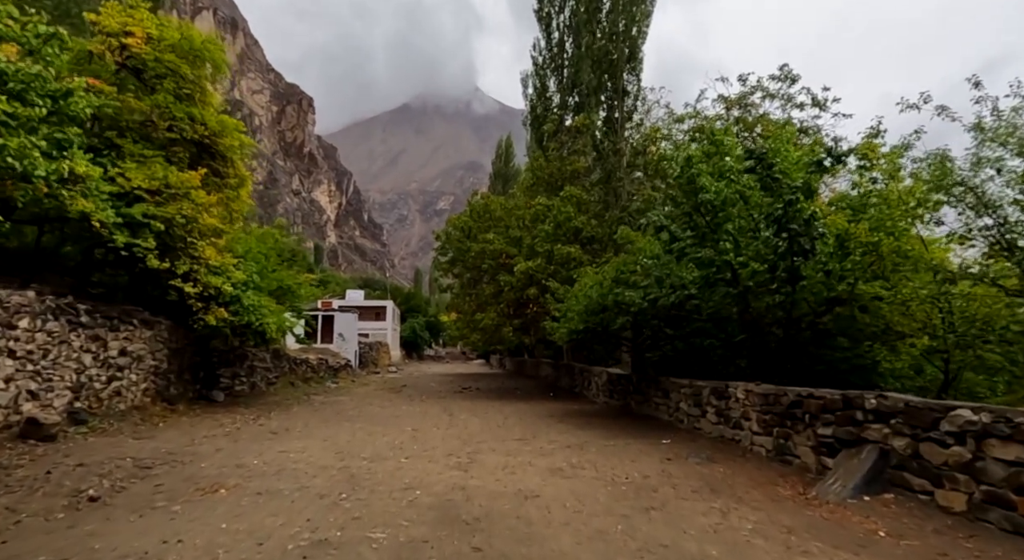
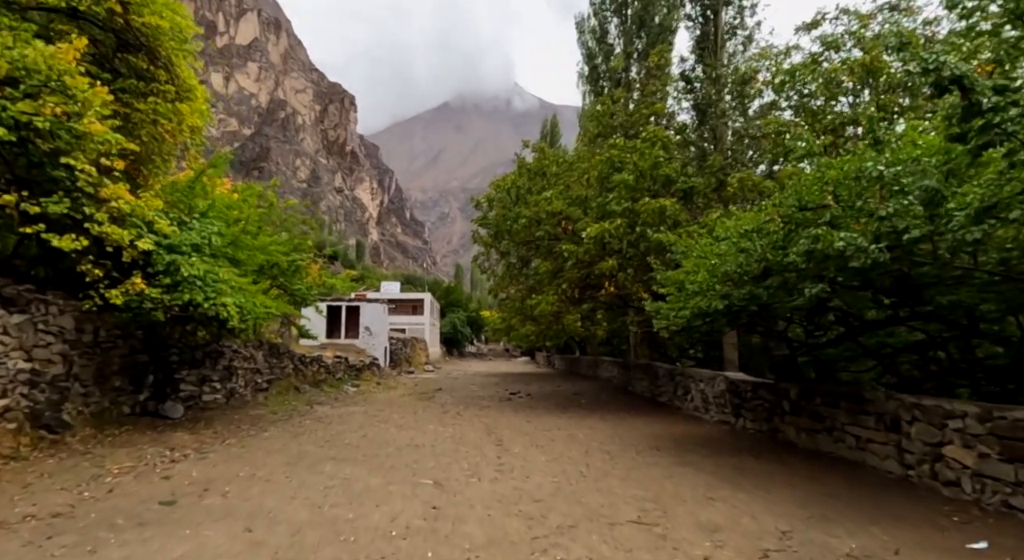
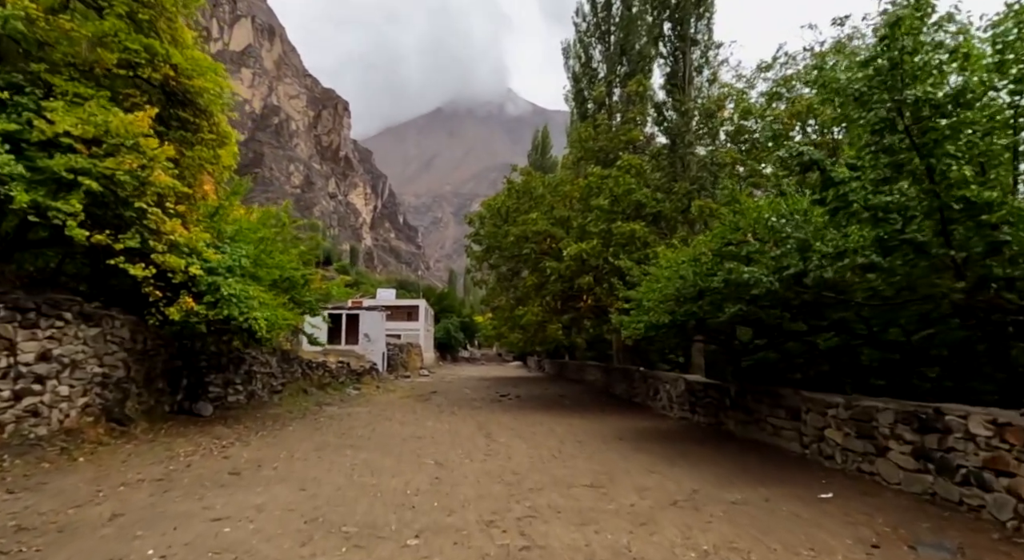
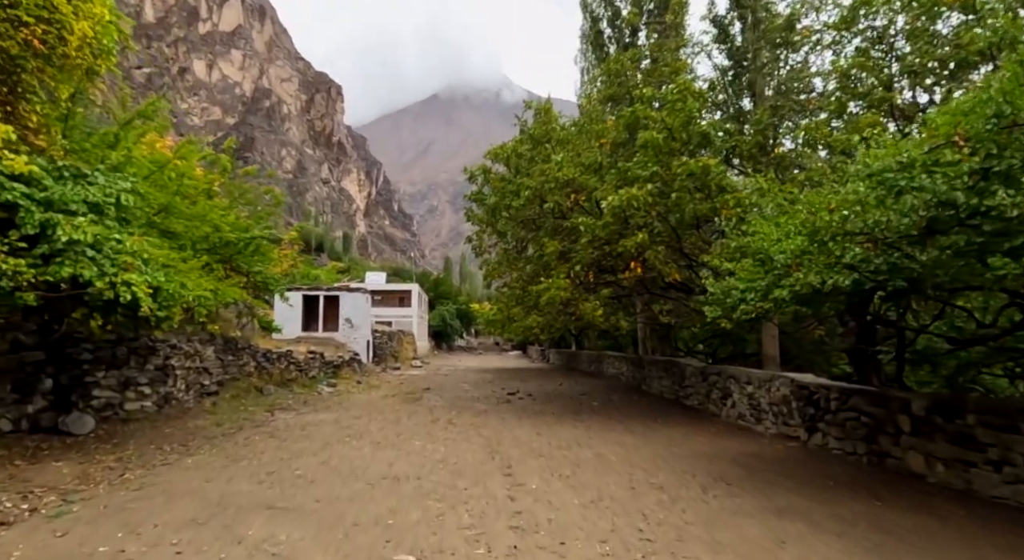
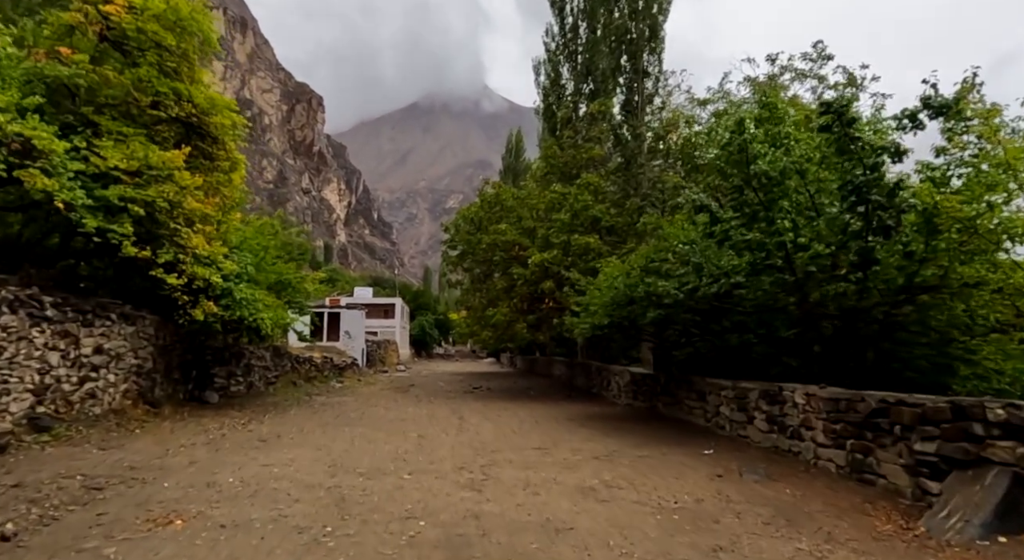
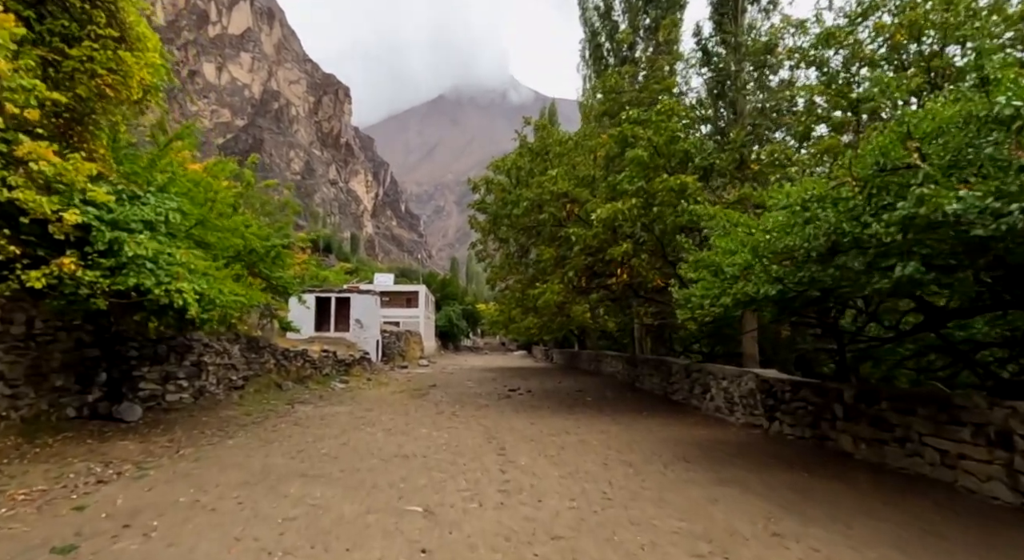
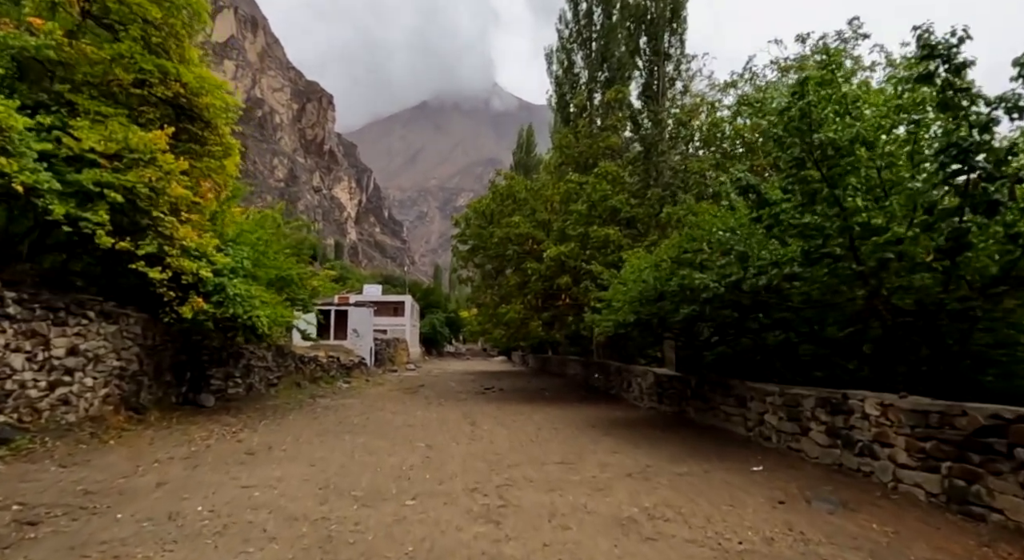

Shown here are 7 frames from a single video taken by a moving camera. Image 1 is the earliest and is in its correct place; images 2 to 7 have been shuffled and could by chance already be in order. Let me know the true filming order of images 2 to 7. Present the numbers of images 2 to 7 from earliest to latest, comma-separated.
5, 7, 3, 2, 6, 4
